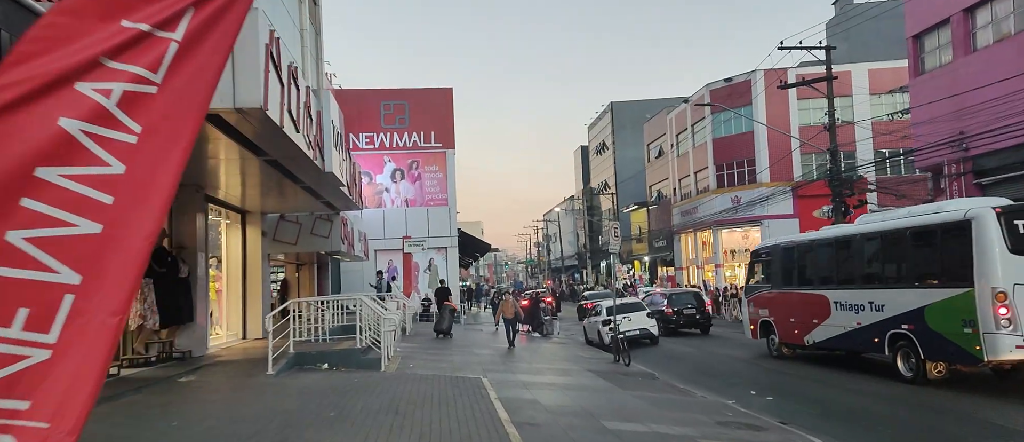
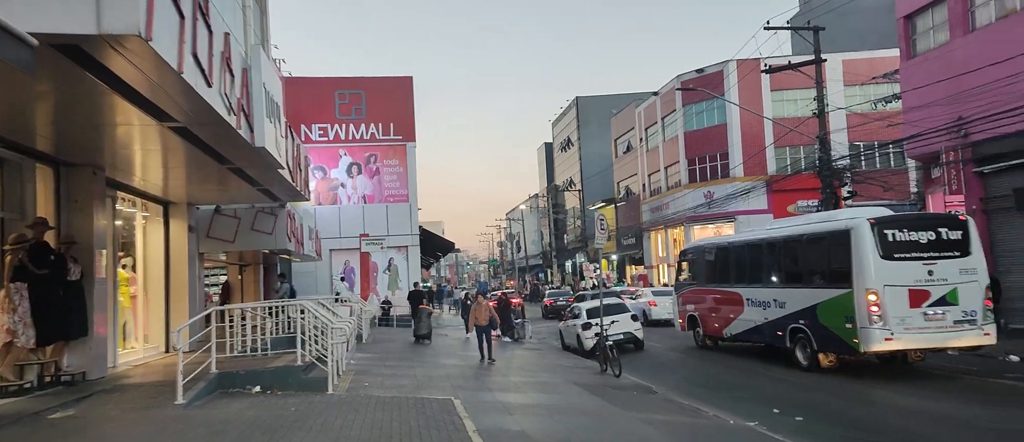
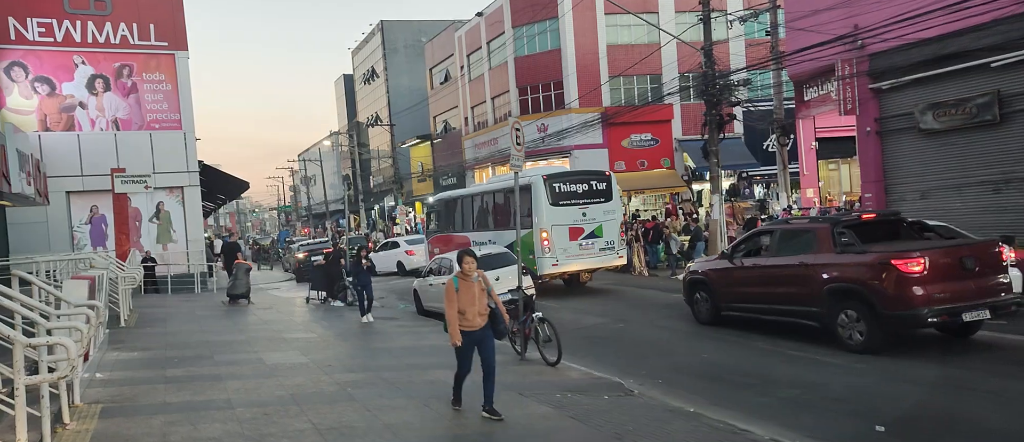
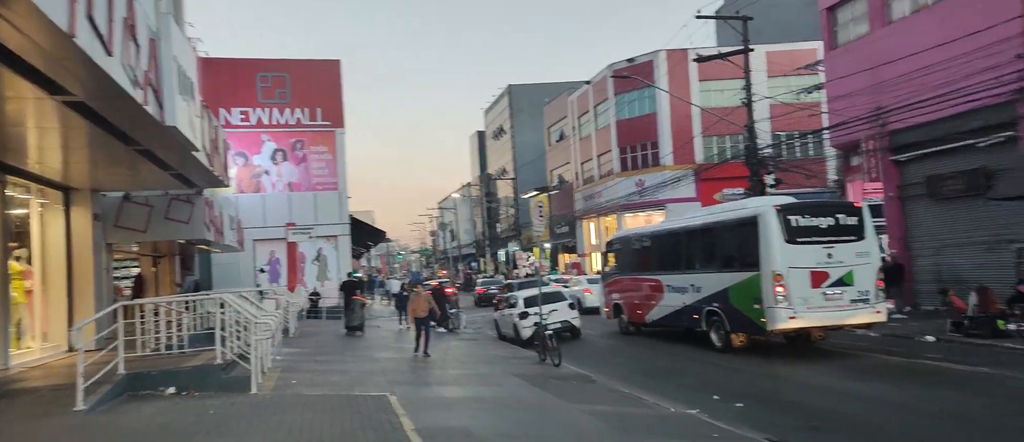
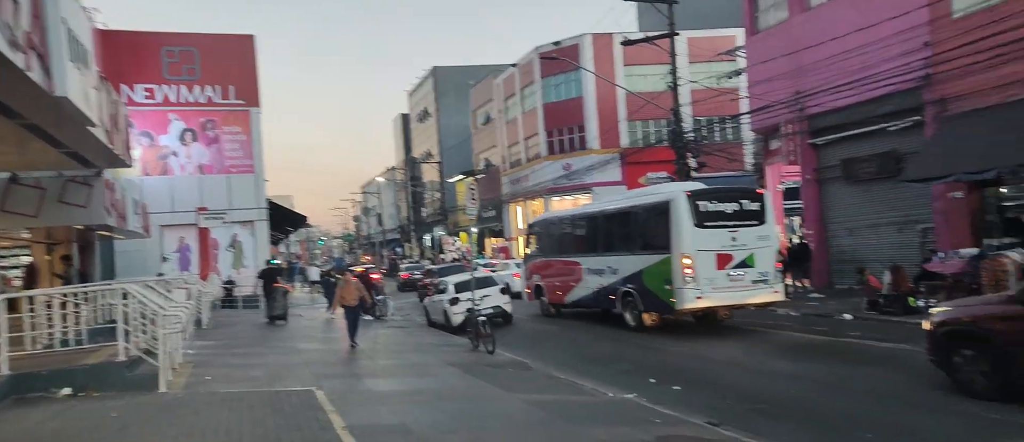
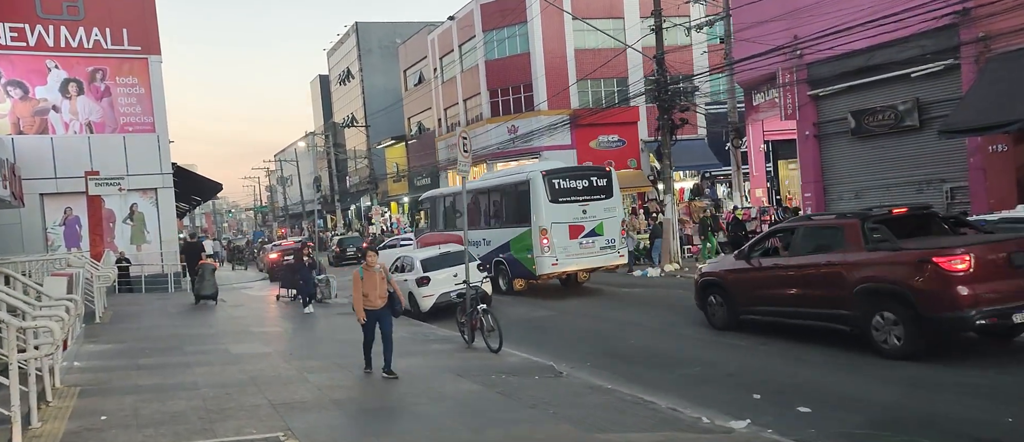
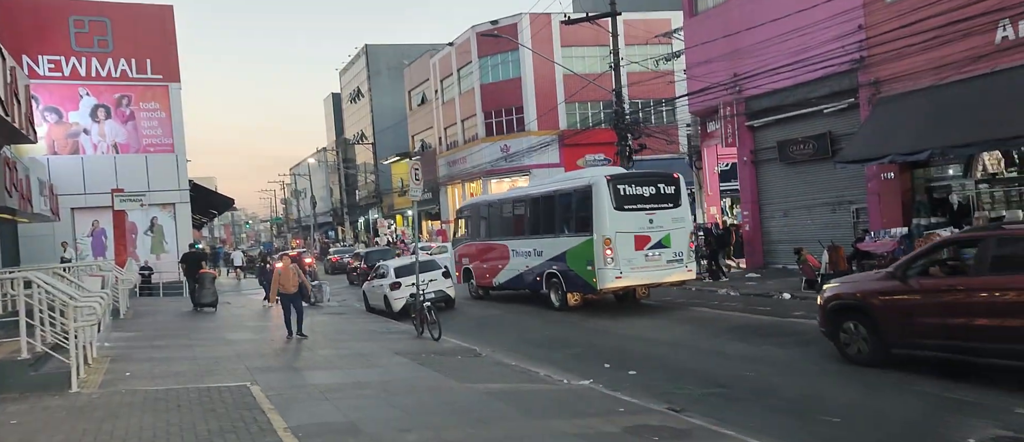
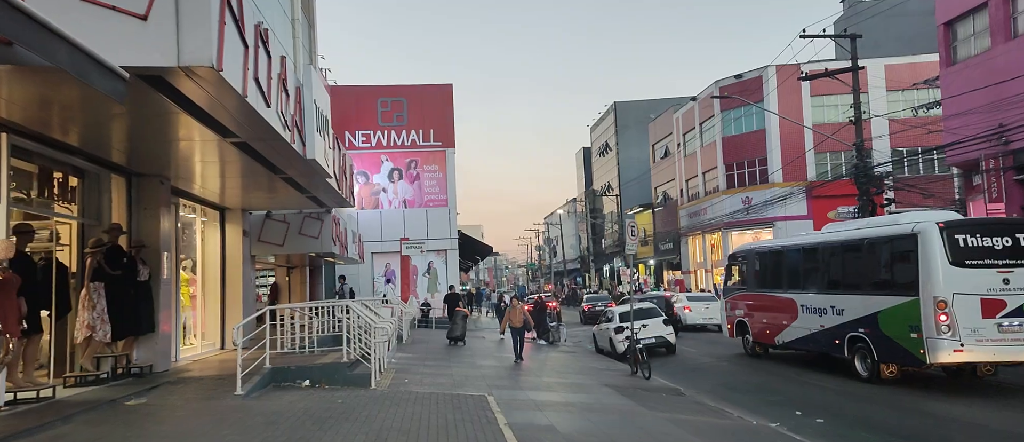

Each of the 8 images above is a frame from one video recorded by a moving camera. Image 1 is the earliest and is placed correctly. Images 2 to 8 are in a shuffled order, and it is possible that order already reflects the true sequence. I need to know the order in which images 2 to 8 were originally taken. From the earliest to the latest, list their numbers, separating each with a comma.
8, 2, 4, 5, 7, 6, 3
